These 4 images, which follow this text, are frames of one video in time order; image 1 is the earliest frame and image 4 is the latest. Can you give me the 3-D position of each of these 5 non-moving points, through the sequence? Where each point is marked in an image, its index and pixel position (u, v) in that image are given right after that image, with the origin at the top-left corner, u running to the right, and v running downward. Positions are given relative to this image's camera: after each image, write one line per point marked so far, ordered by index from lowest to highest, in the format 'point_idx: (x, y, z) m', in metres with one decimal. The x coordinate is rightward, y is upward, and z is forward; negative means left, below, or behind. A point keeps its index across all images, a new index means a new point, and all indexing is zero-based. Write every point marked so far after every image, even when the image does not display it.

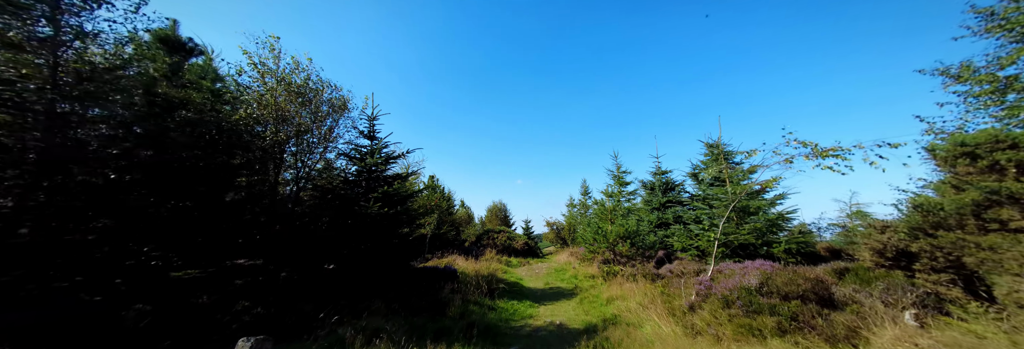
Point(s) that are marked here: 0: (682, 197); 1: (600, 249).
0: (+8.2, -1.1, +13.2) m
1: (+3.6, -3.1, +11.5) m
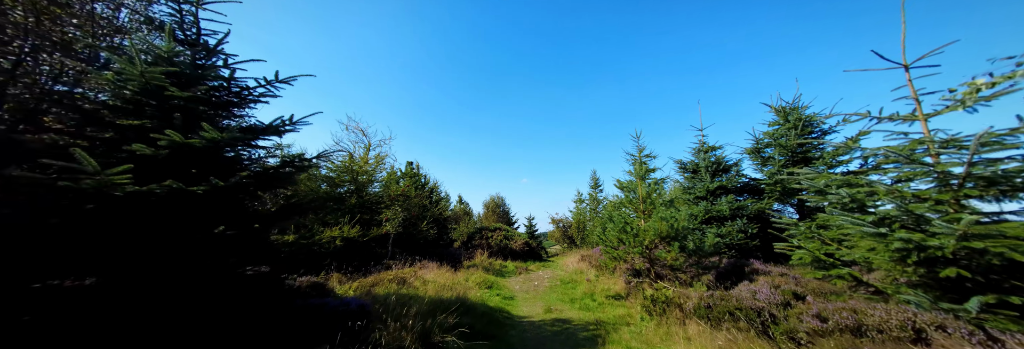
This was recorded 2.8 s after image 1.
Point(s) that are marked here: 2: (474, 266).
0: (+7.8, -0.3, +9.6) m
1: (+3.3, -2.3, +8.0) m
2: (-1.7, -4.1, +12.4) m
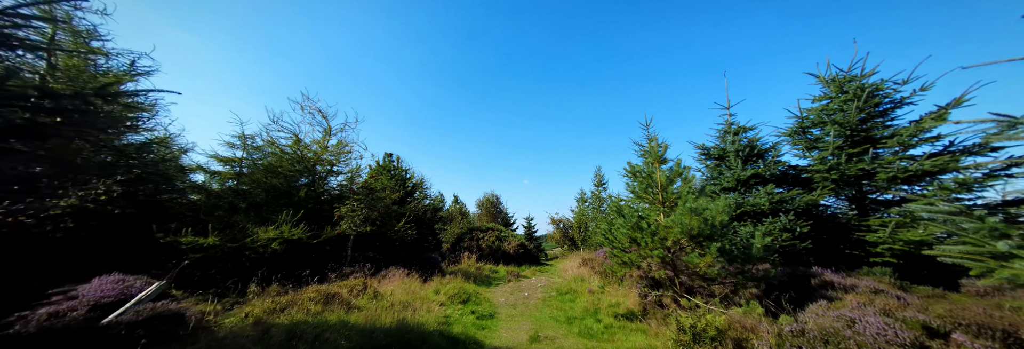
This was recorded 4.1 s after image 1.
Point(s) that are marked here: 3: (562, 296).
0: (+7.4, +0.2, +7.7) m
1: (+2.8, -1.9, +6.1) m
2: (-2.1, -3.7, +10.5) m
3: (+1.5, -3.6, +8.1) m
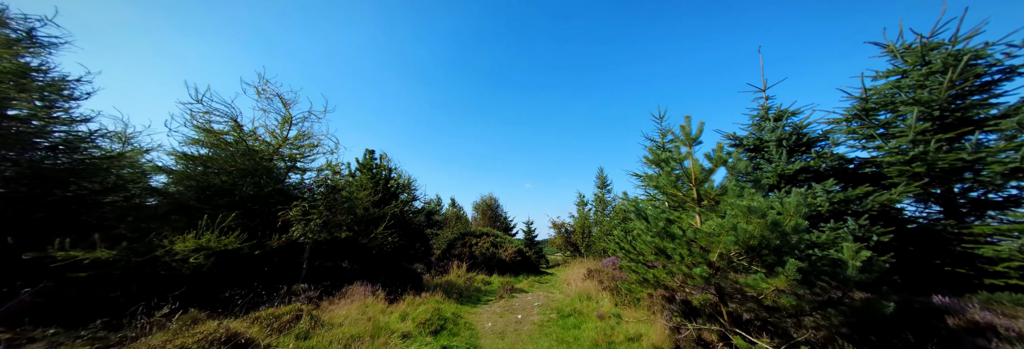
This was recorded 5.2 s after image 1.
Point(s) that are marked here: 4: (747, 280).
0: (+7.1, +0.3, +6.1) m
1: (+2.6, -1.7, +4.5) m
2: (-2.4, -3.6, +8.9) m
3: (+1.2, -3.4, +6.5) m
4: (+3.1, -1.4, +3.6) m
